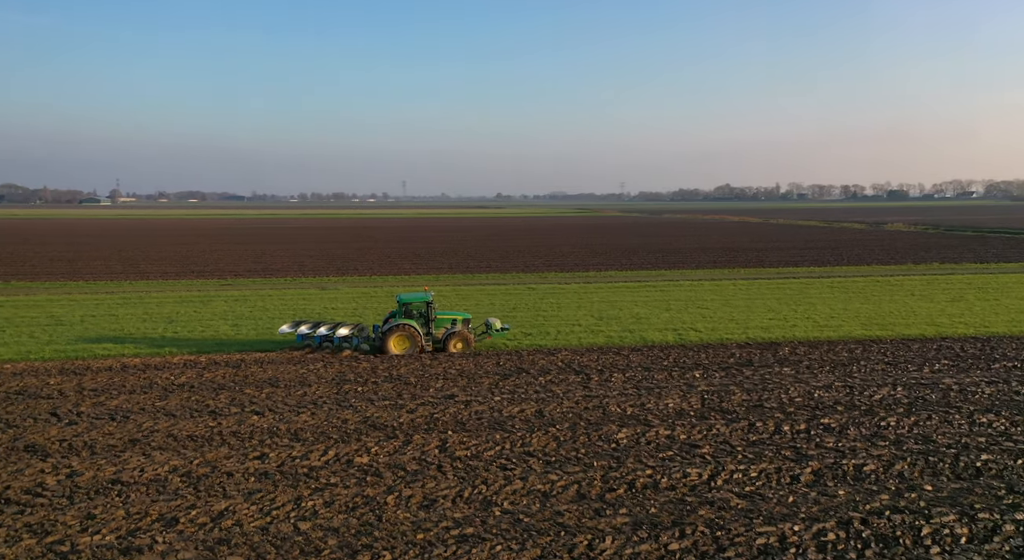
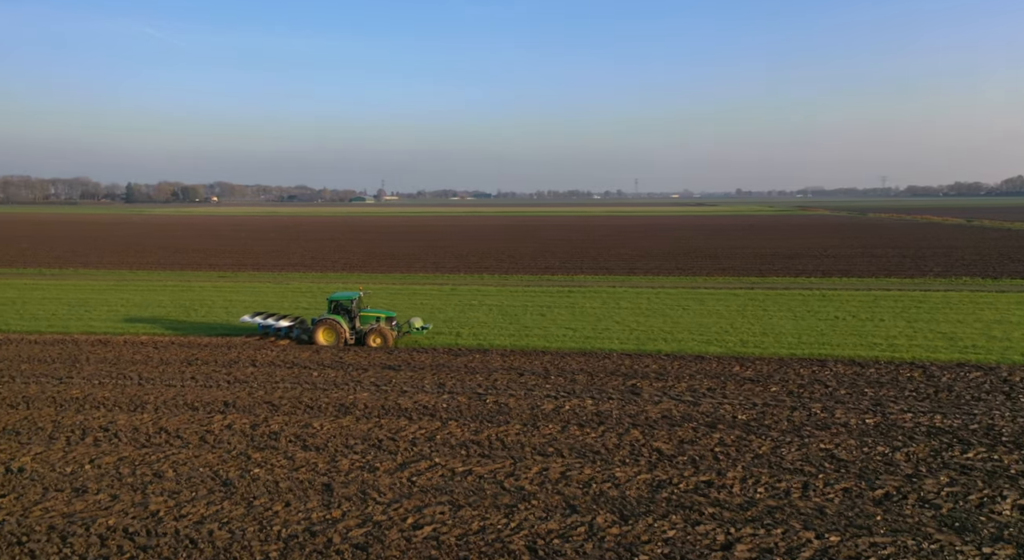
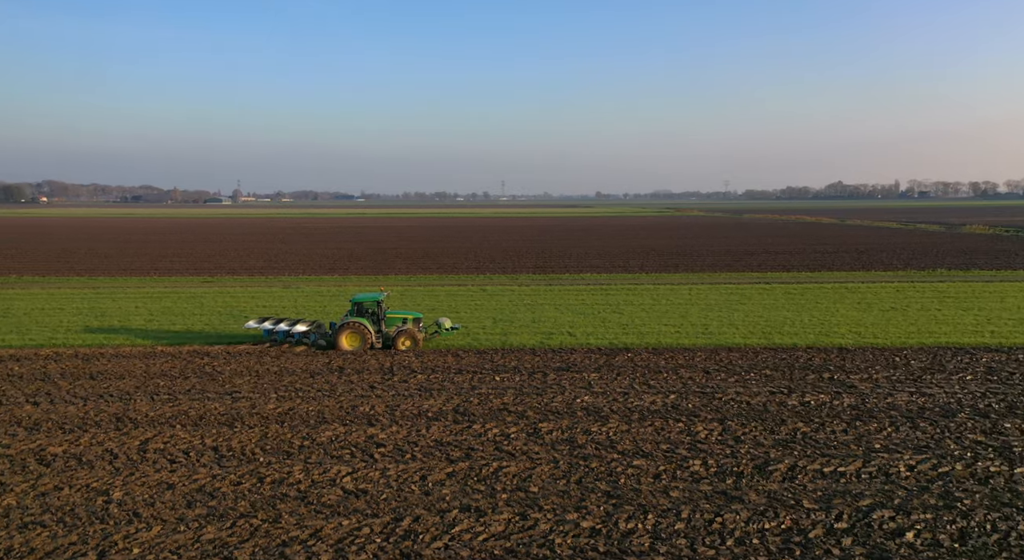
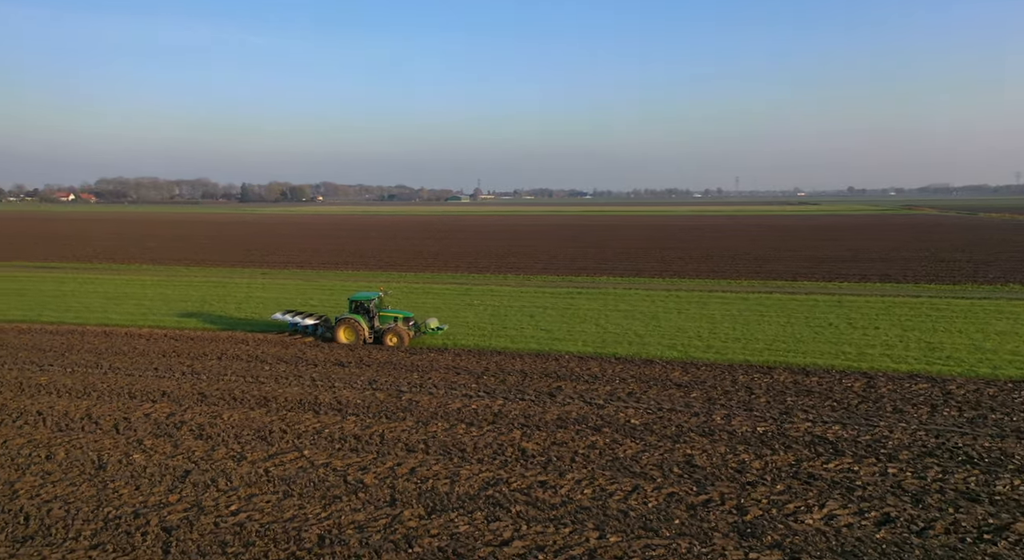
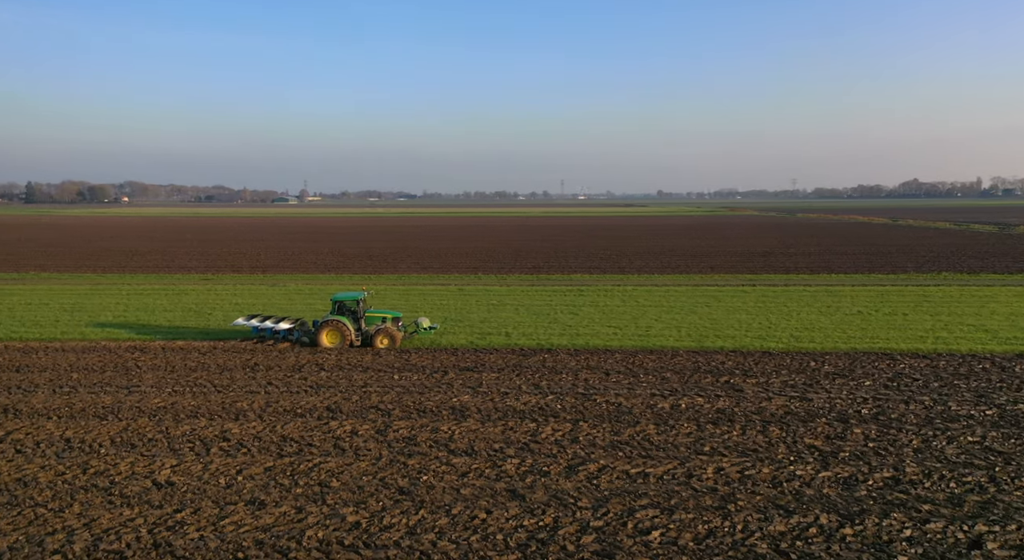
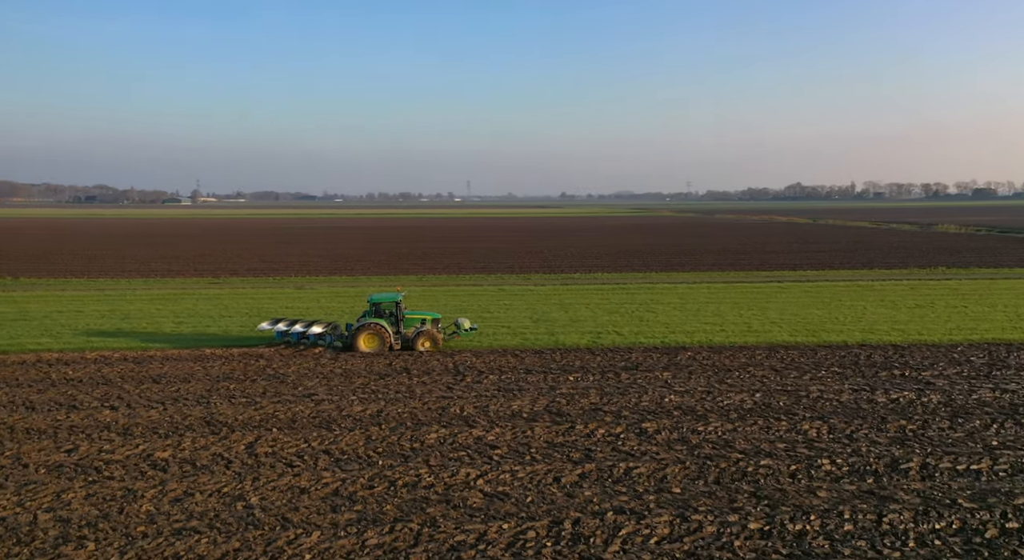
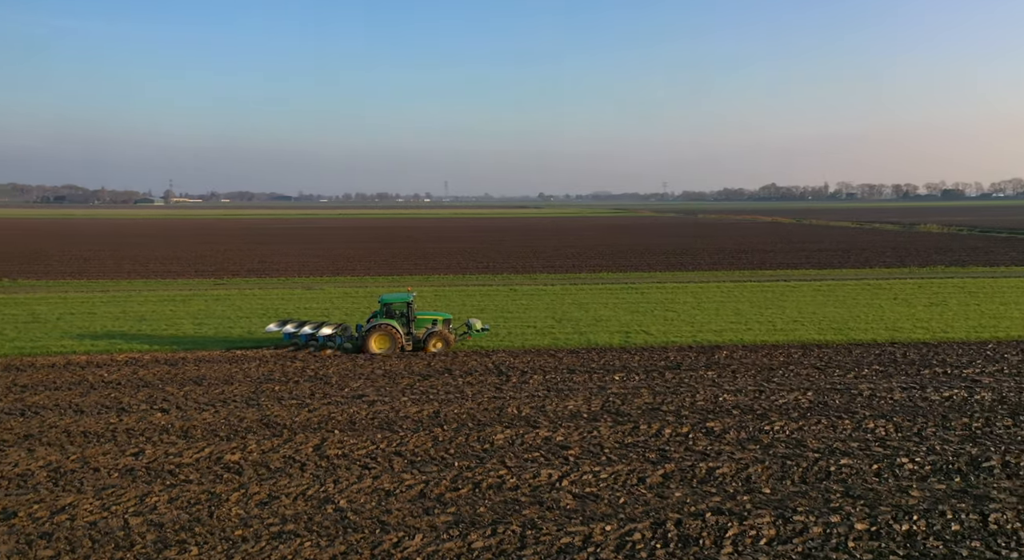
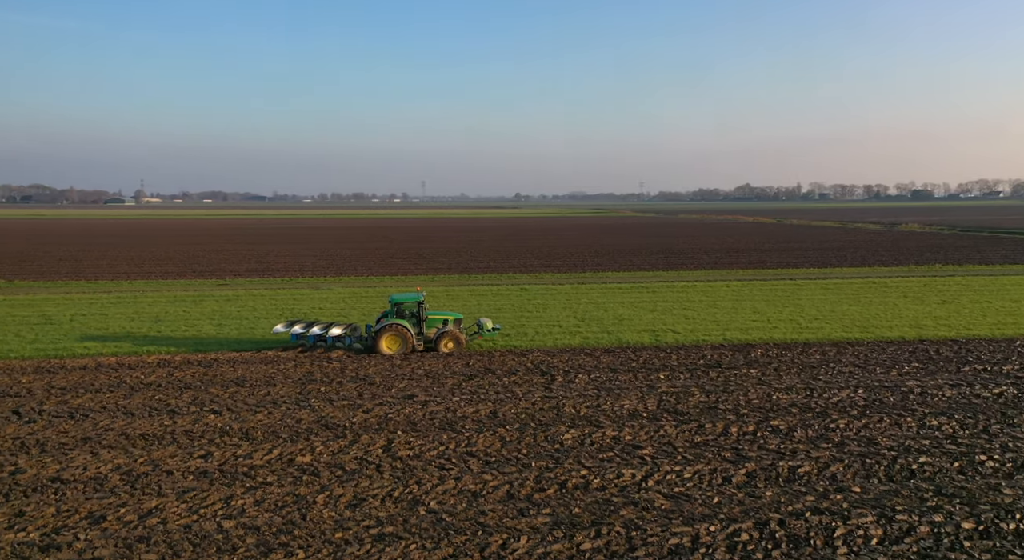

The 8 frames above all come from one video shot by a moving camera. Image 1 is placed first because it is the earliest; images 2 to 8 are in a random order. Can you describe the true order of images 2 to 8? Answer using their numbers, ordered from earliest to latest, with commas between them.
8, 7, 6, 3, 5, 2, 4
